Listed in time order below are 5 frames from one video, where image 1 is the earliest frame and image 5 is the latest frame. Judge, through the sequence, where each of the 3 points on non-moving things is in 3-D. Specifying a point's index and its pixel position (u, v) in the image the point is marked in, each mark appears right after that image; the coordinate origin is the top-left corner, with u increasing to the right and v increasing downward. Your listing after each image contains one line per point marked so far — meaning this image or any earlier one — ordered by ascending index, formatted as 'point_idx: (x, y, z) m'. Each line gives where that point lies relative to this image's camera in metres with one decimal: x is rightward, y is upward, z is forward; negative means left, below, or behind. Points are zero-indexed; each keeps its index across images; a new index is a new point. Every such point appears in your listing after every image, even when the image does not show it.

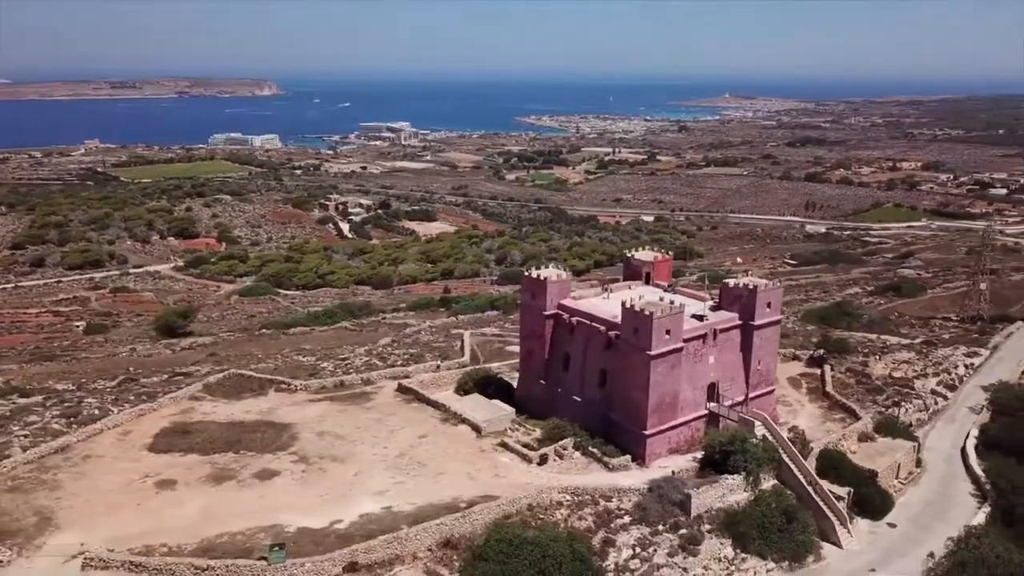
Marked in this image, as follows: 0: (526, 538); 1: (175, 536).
0: (+0.4, -5.9, +19.2) m
1: (-7.9, -5.9, +19.4) m
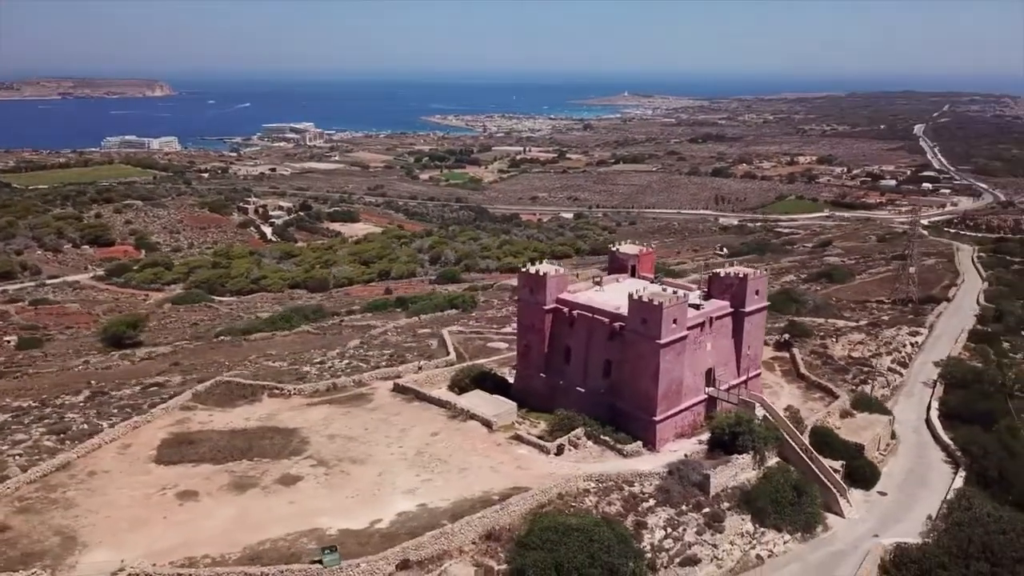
0: (+1.4, -5.7, +19.7) m
1: (-6.8, -6.0, +19.0) m
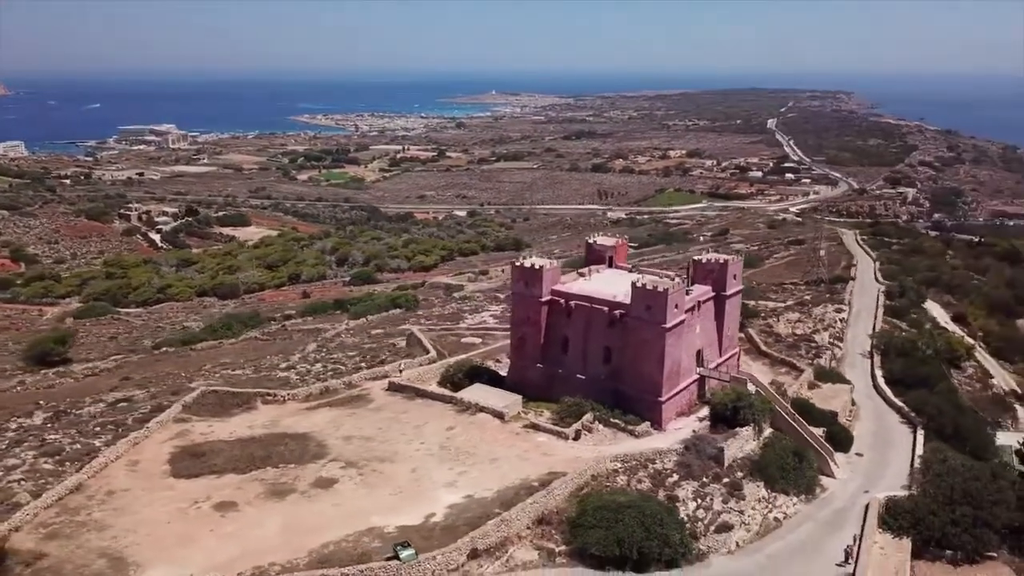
0: (+2.7, -5.4, +20.7) m
1: (-5.3, -6.1, +18.7) m
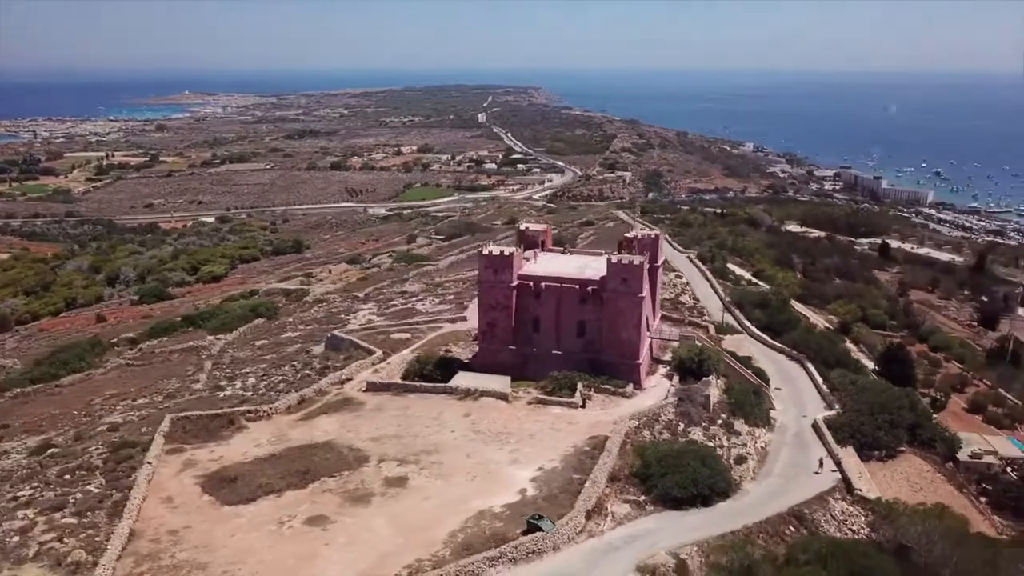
0: (+4.6, -4.6, +23.2) m
1: (-2.2, -6.0, +18.6) m
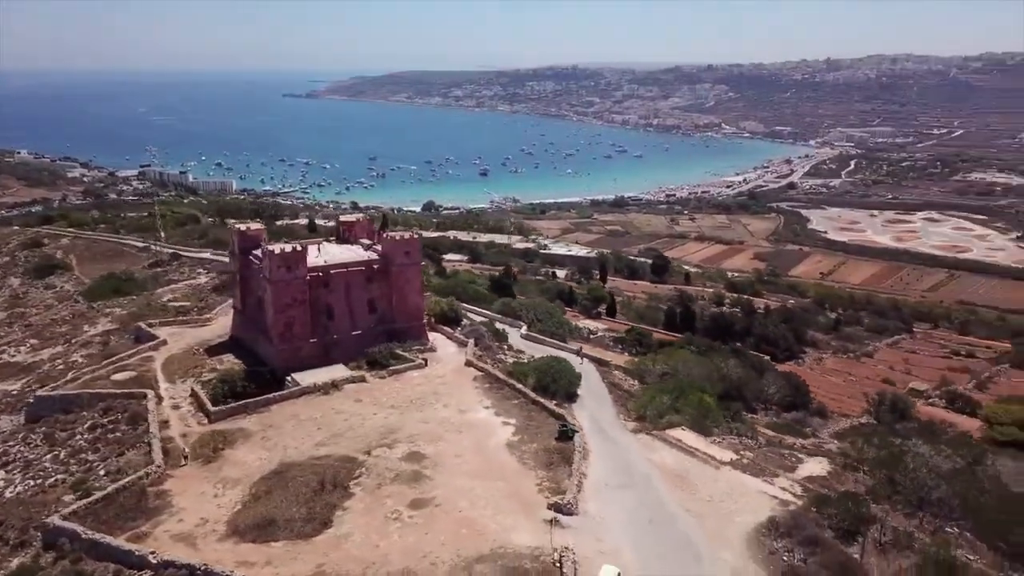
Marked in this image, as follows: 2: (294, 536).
0: (+1.1, -2.8, +29.2) m
1: (+0.3, -5.0, +21.2) m
2: (-5.1, -5.8, +18.9) m
